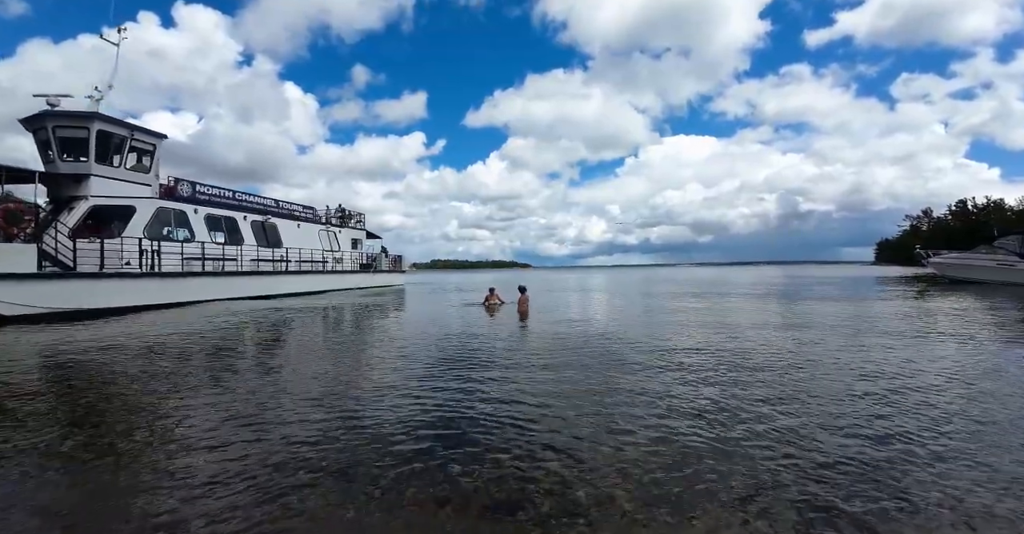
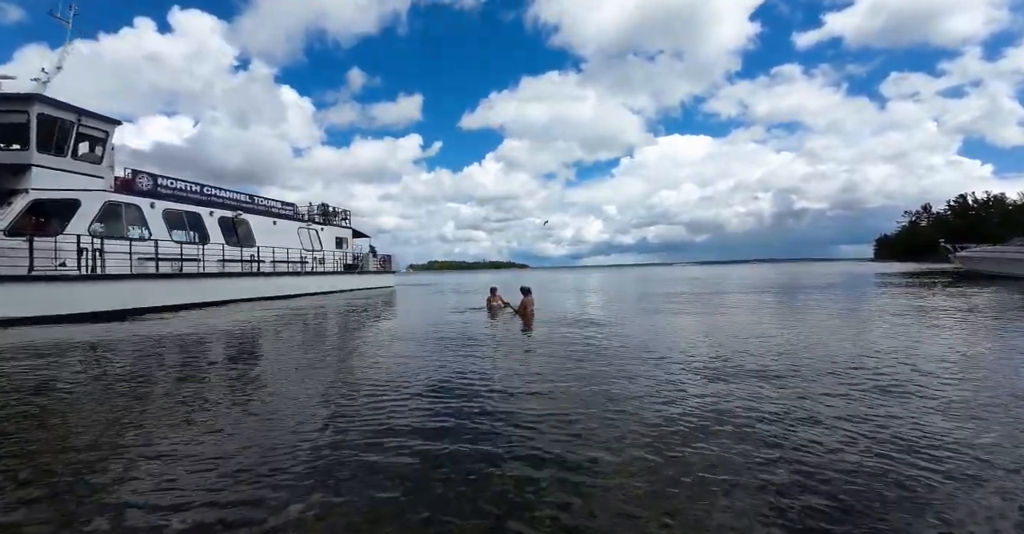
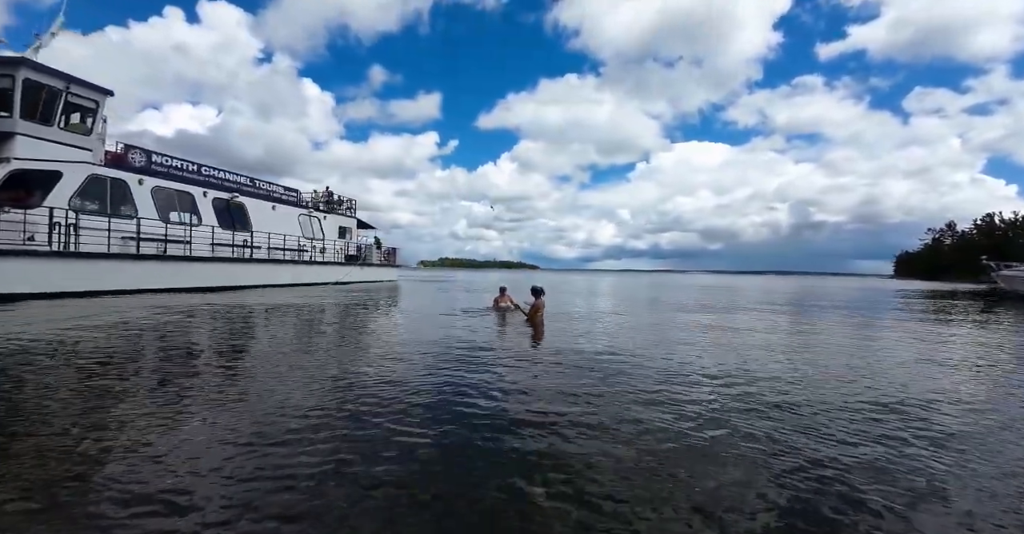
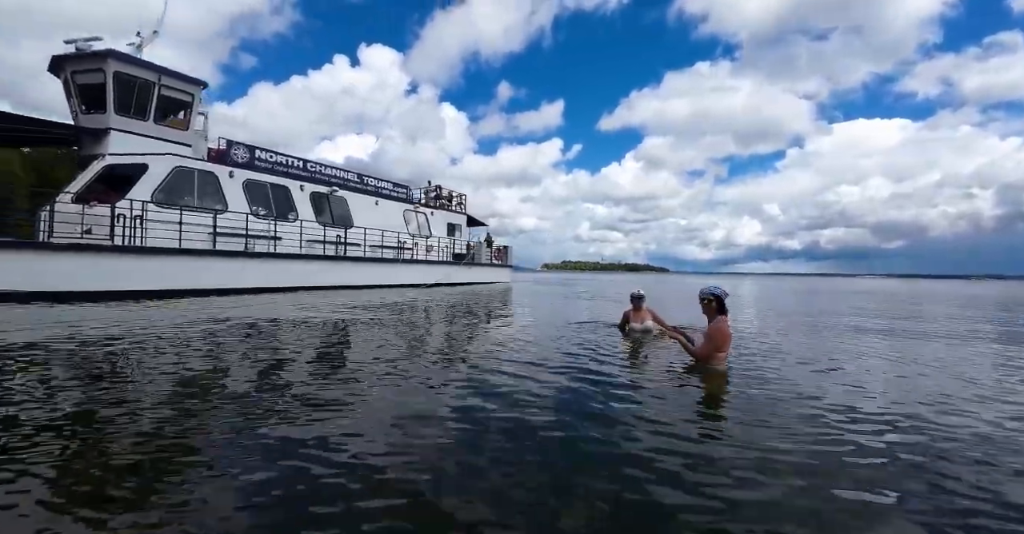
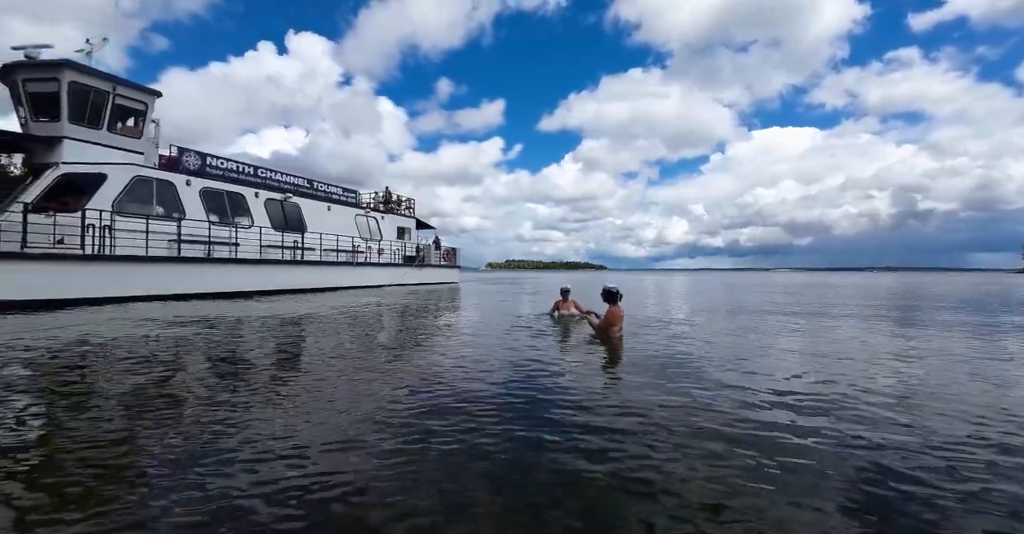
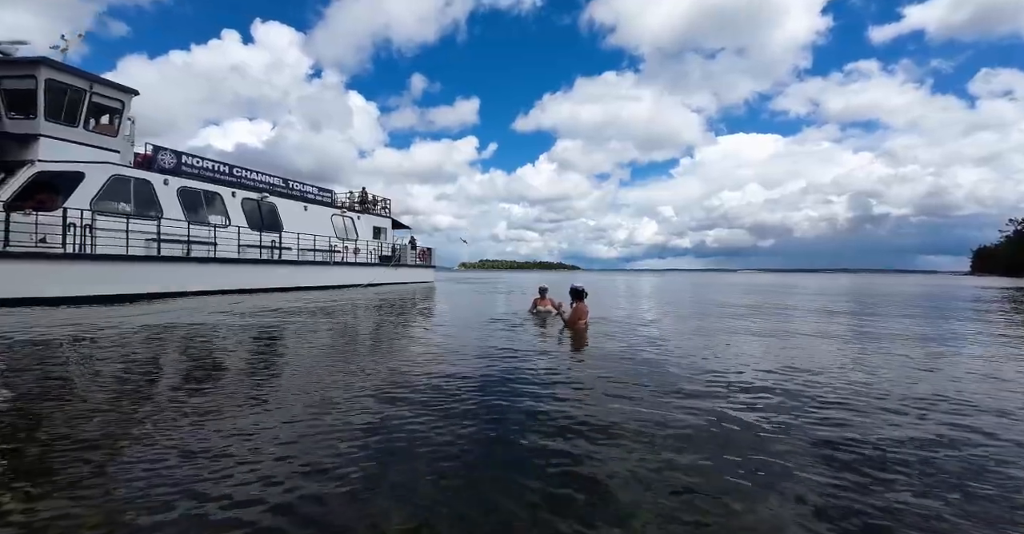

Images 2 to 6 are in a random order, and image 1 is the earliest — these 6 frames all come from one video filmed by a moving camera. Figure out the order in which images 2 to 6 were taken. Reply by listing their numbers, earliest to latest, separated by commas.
2, 3, 6, 5, 4
